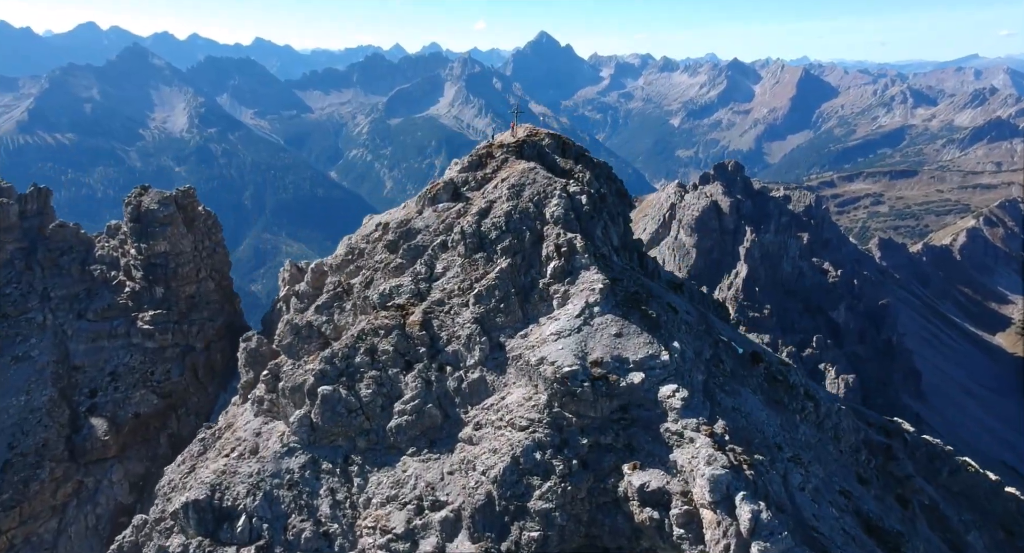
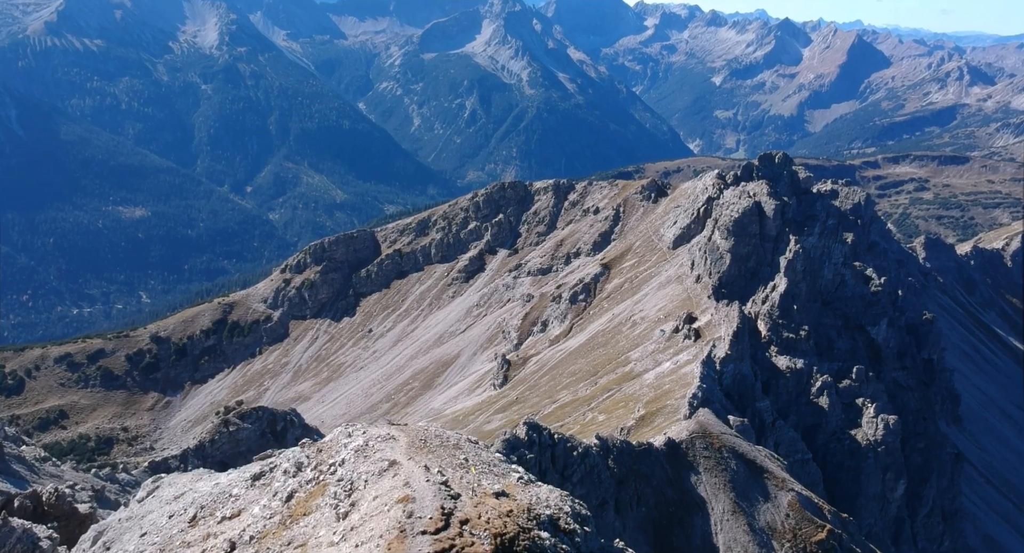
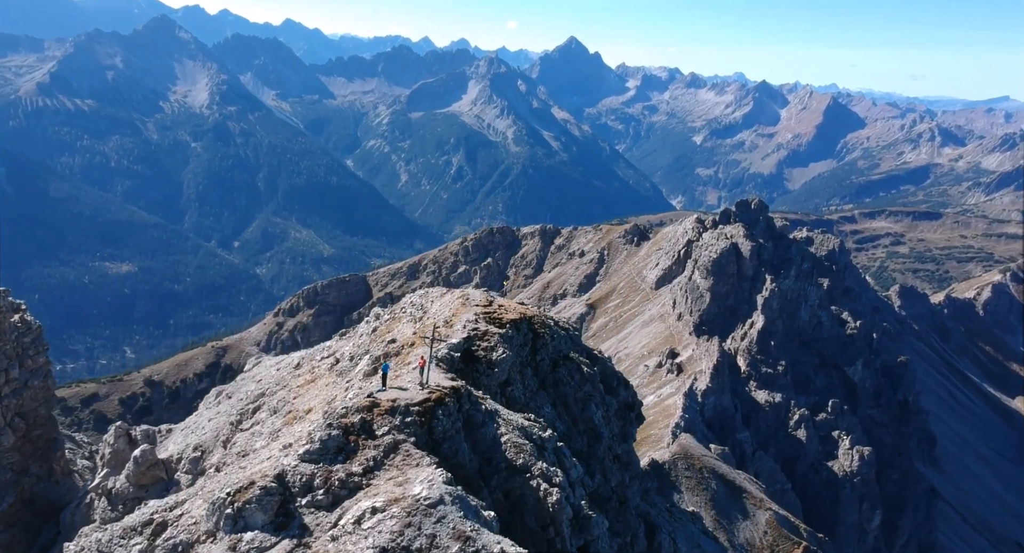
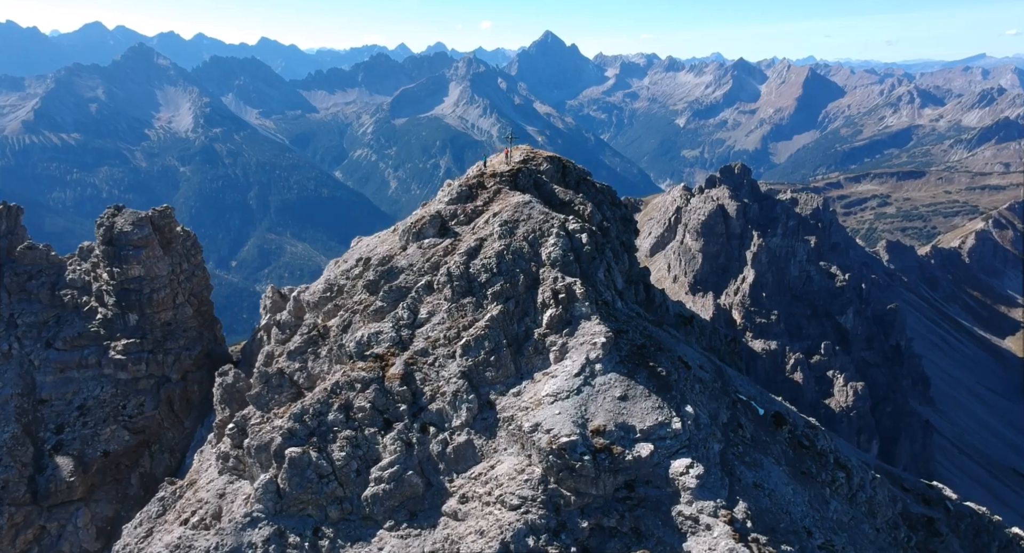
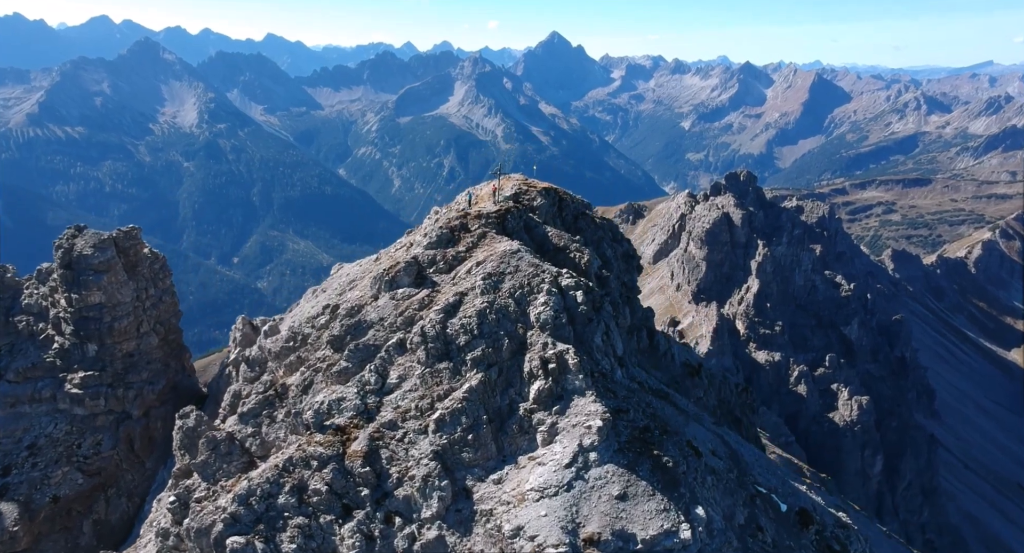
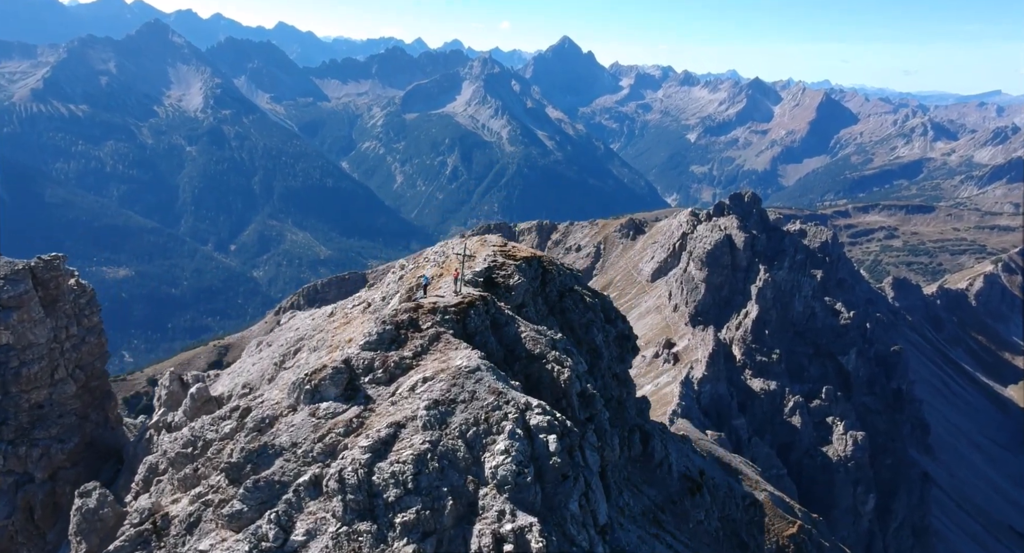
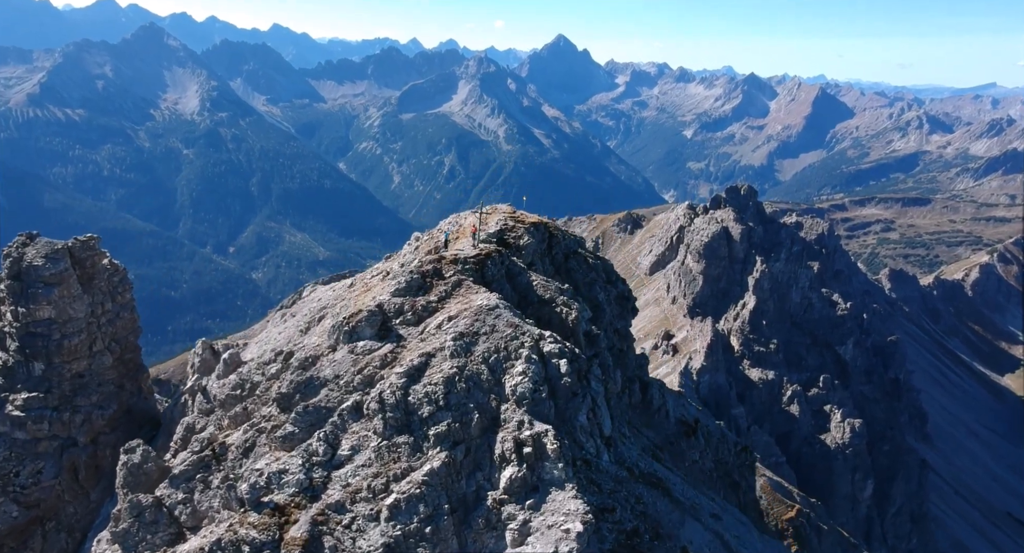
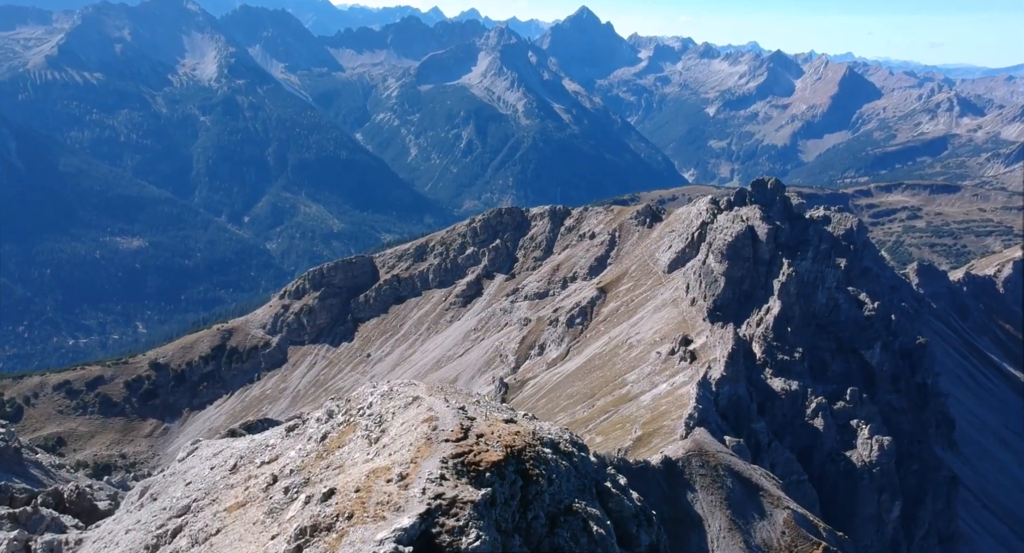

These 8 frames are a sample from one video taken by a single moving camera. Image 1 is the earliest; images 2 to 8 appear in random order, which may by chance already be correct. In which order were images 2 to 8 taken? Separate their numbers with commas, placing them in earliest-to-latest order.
4, 5, 7, 6, 3, 8, 2
